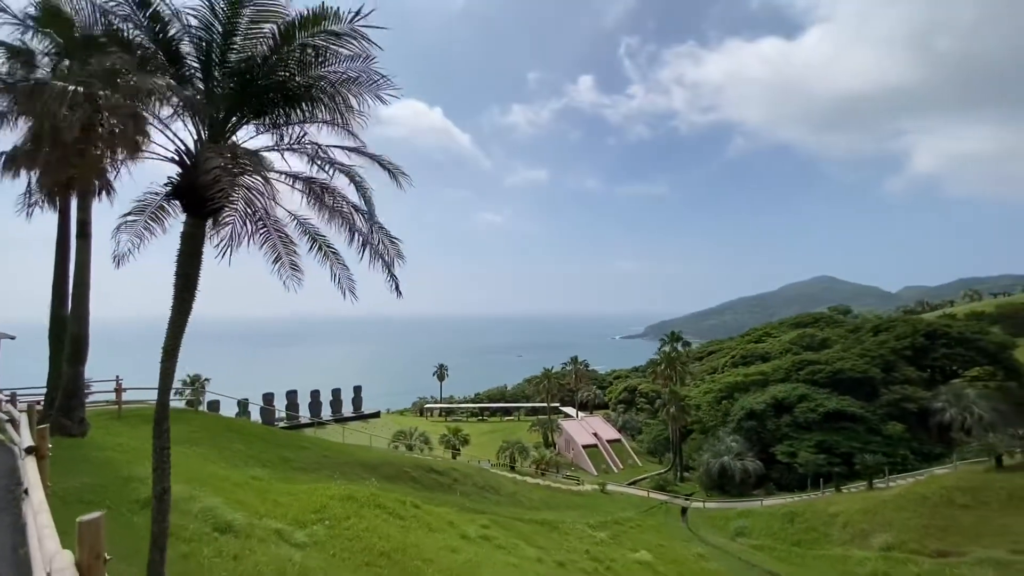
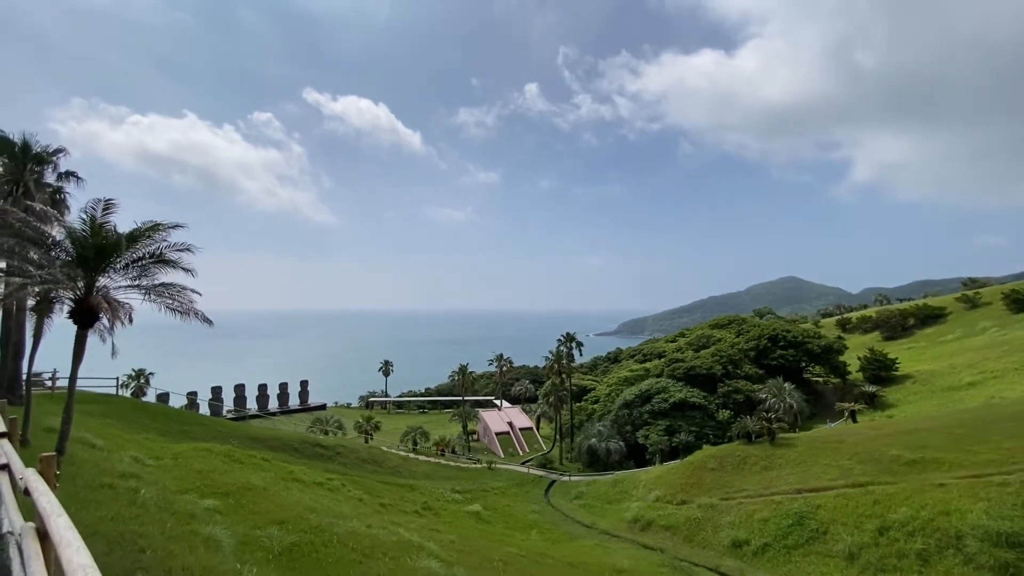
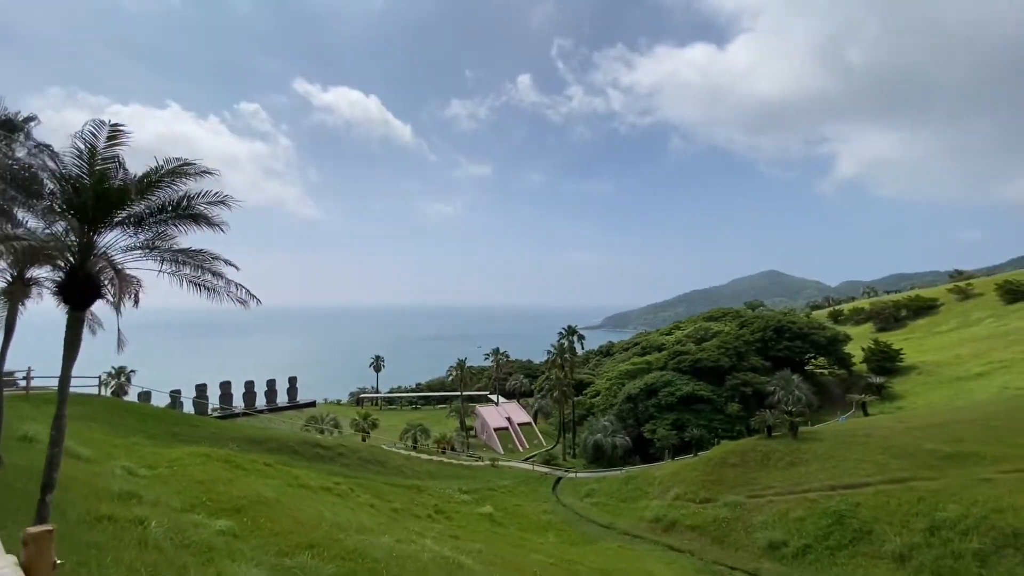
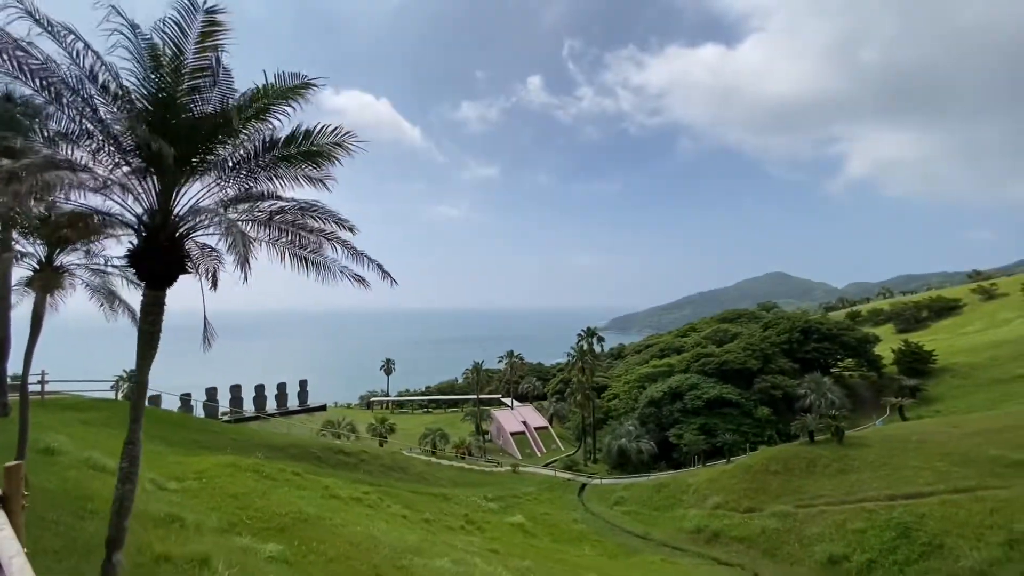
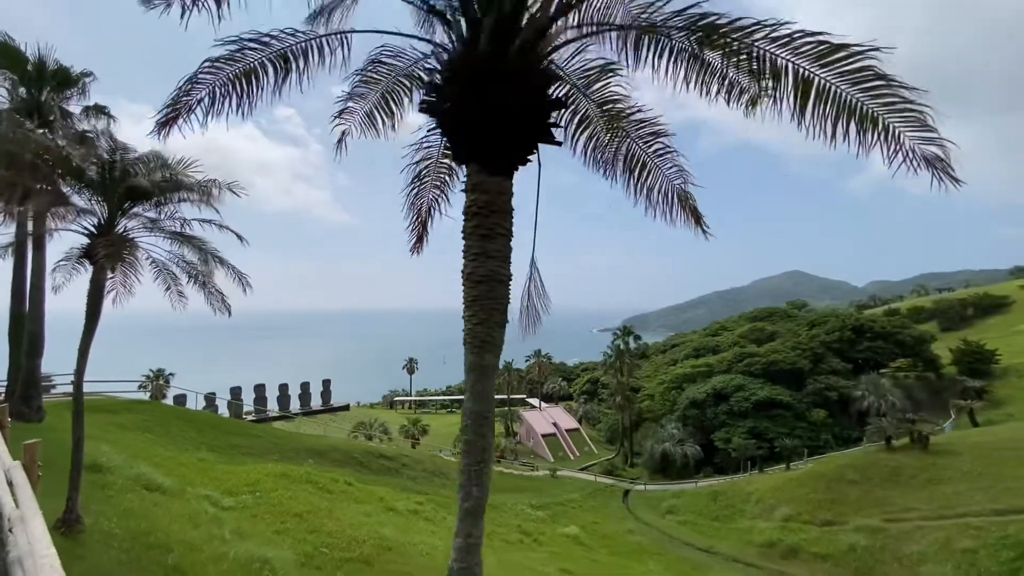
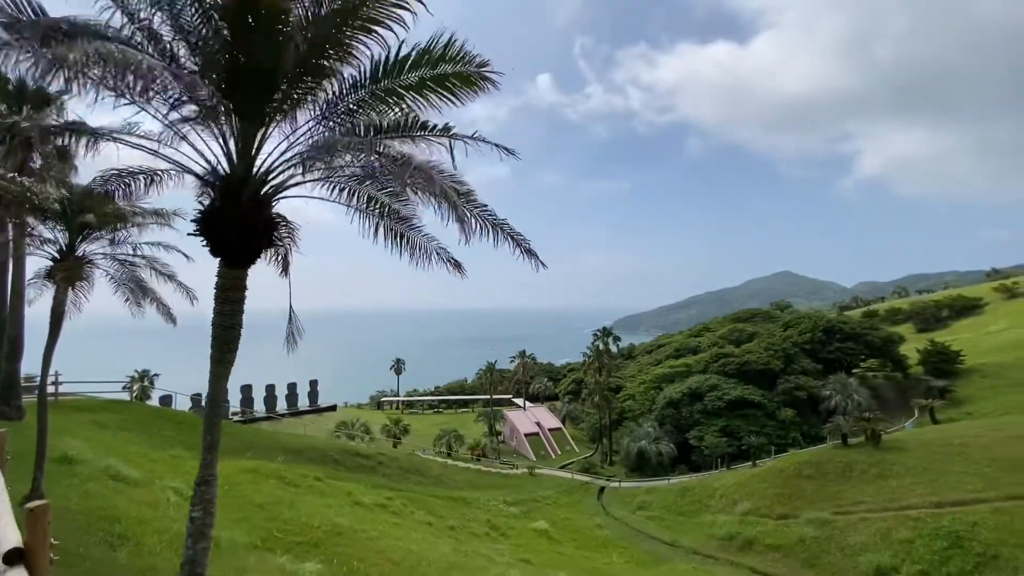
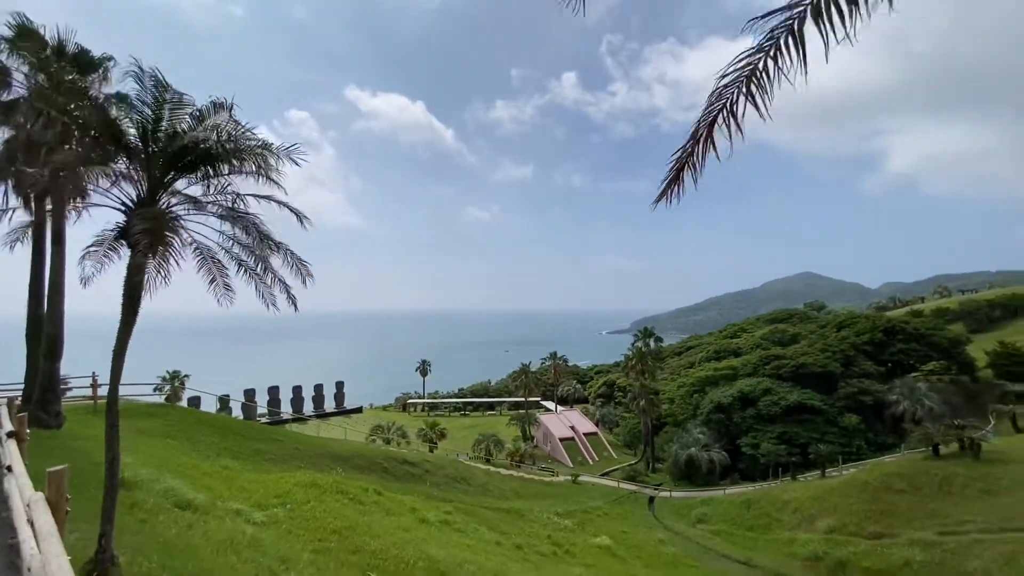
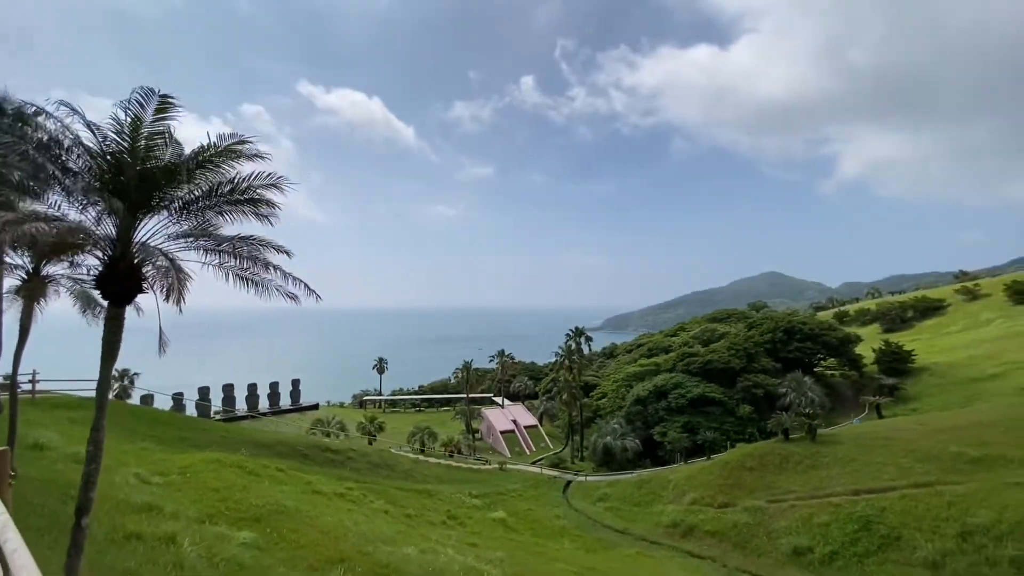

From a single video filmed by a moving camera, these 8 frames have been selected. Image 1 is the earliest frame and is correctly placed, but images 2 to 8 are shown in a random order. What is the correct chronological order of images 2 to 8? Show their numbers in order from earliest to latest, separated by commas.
7, 5, 6, 4, 8, 3, 2
